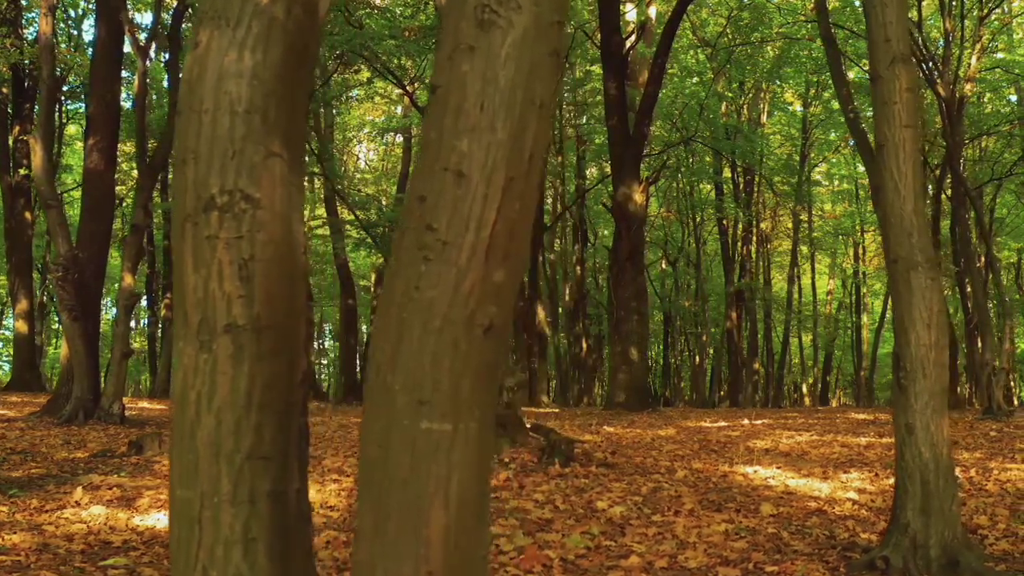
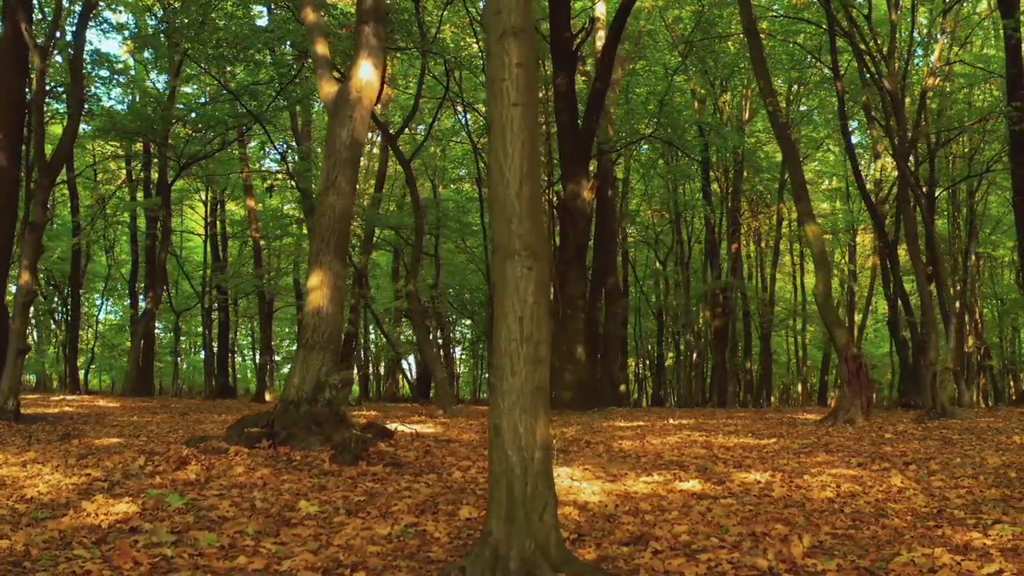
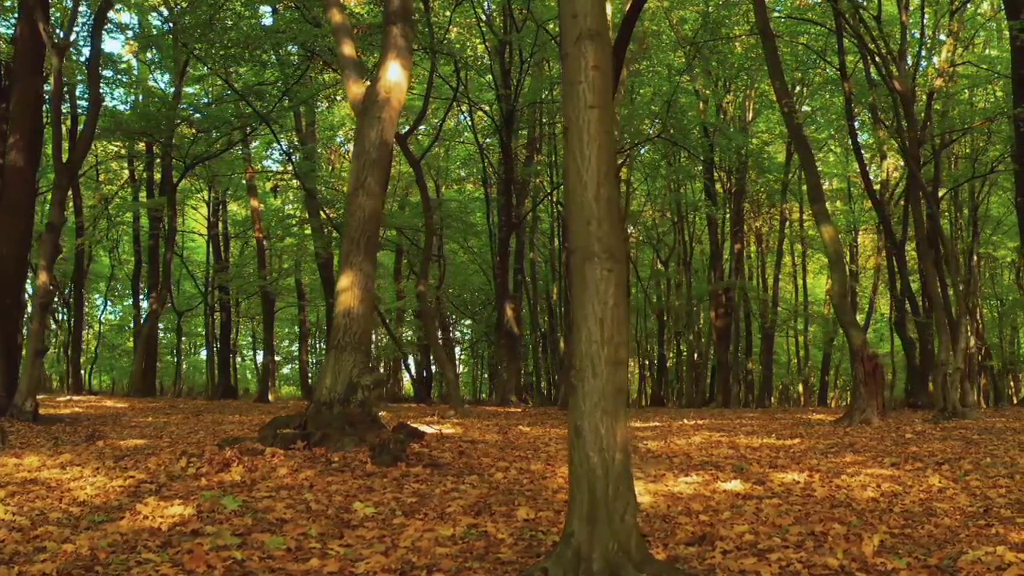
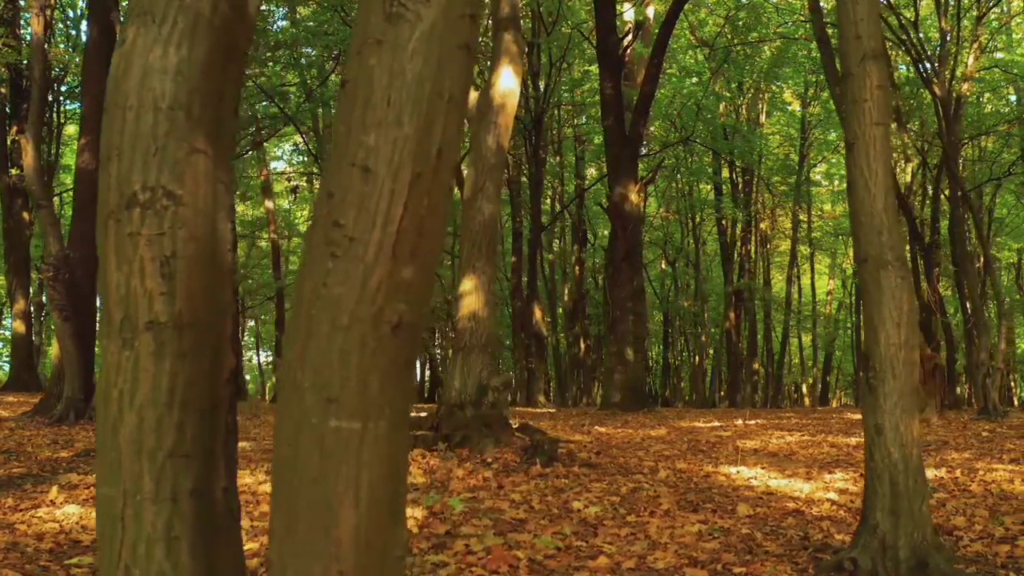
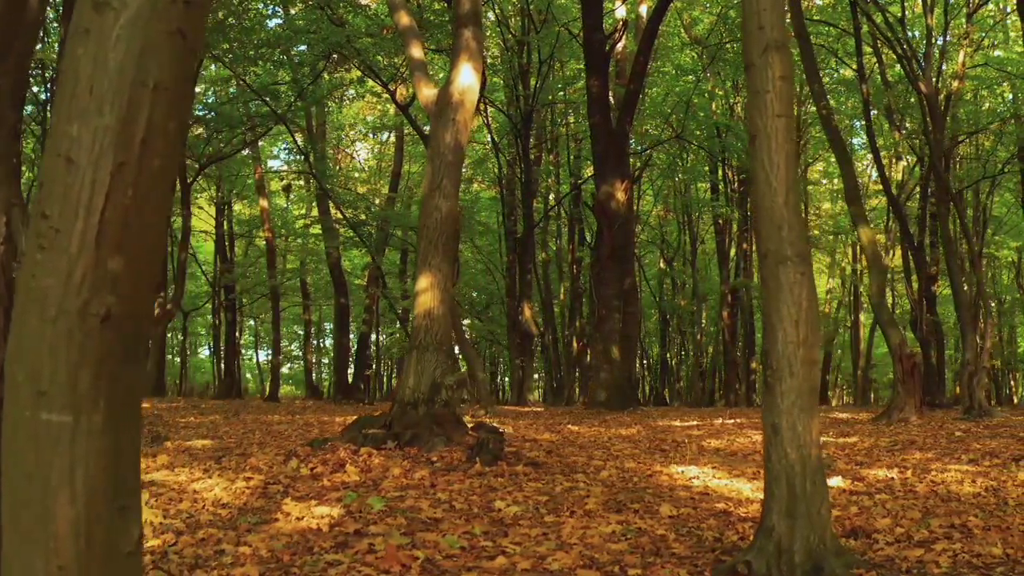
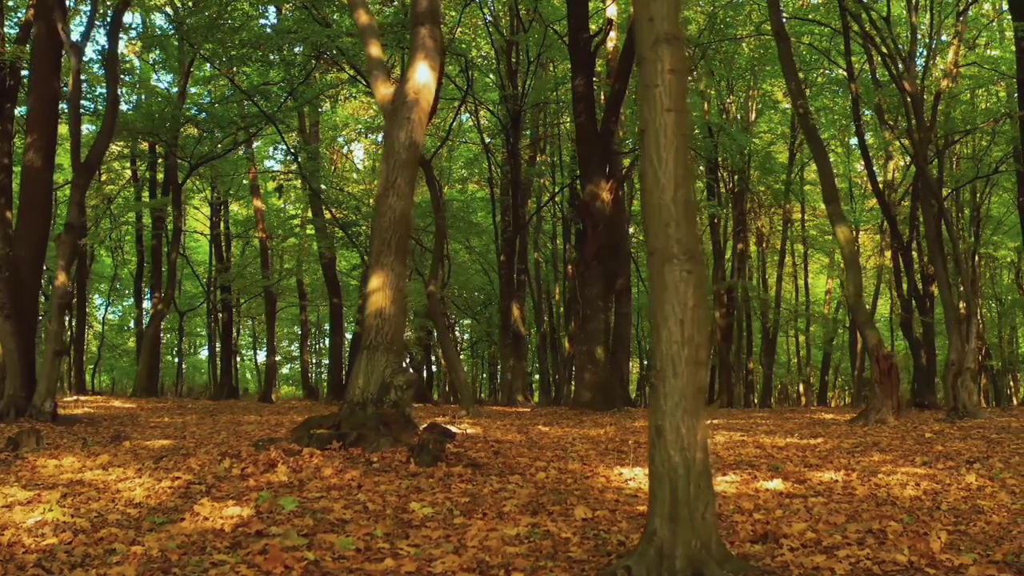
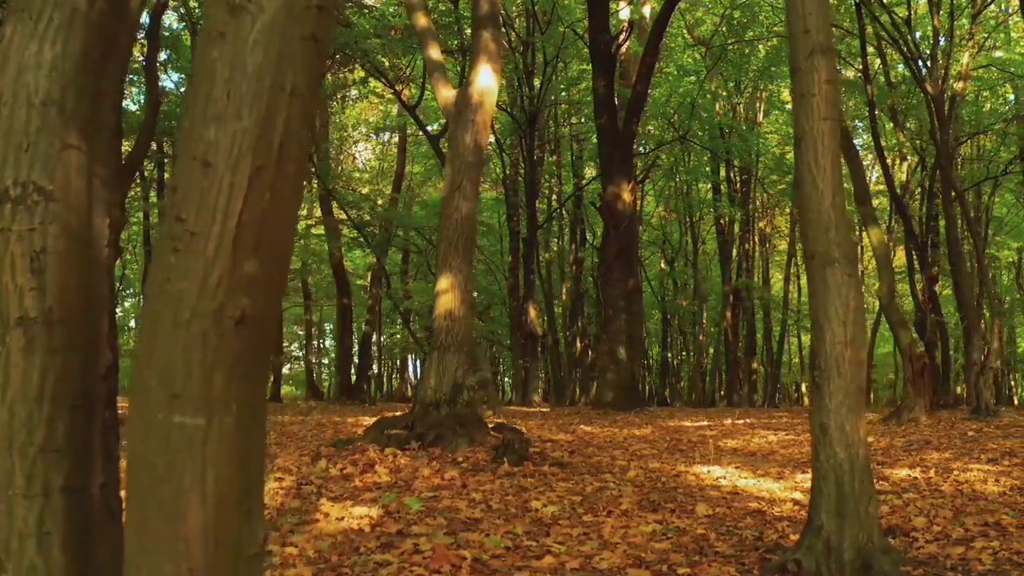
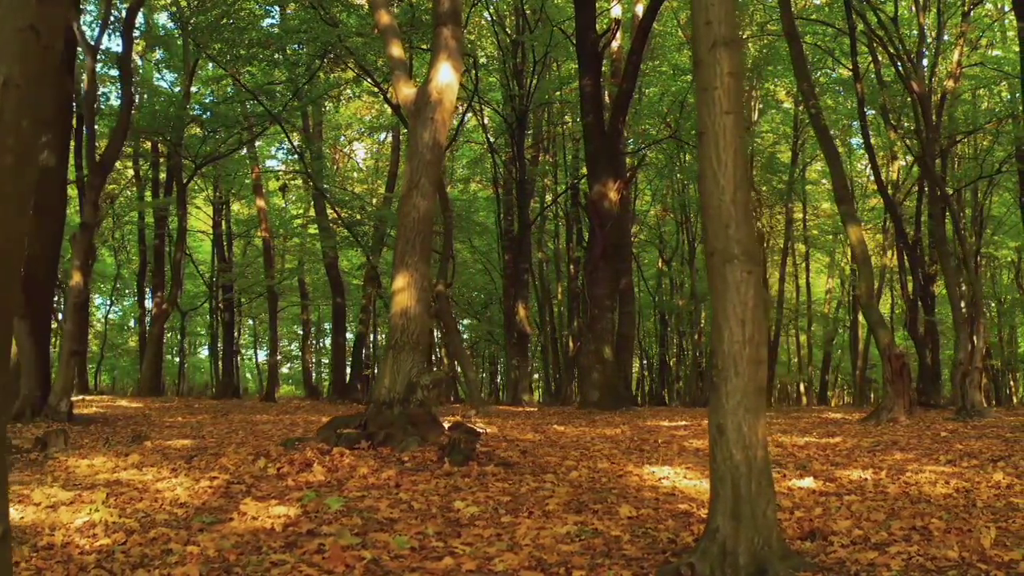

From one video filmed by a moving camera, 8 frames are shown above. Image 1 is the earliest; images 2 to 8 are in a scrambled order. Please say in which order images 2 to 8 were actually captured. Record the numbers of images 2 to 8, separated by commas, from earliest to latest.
4, 7, 5, 8, 6, 3, 2
